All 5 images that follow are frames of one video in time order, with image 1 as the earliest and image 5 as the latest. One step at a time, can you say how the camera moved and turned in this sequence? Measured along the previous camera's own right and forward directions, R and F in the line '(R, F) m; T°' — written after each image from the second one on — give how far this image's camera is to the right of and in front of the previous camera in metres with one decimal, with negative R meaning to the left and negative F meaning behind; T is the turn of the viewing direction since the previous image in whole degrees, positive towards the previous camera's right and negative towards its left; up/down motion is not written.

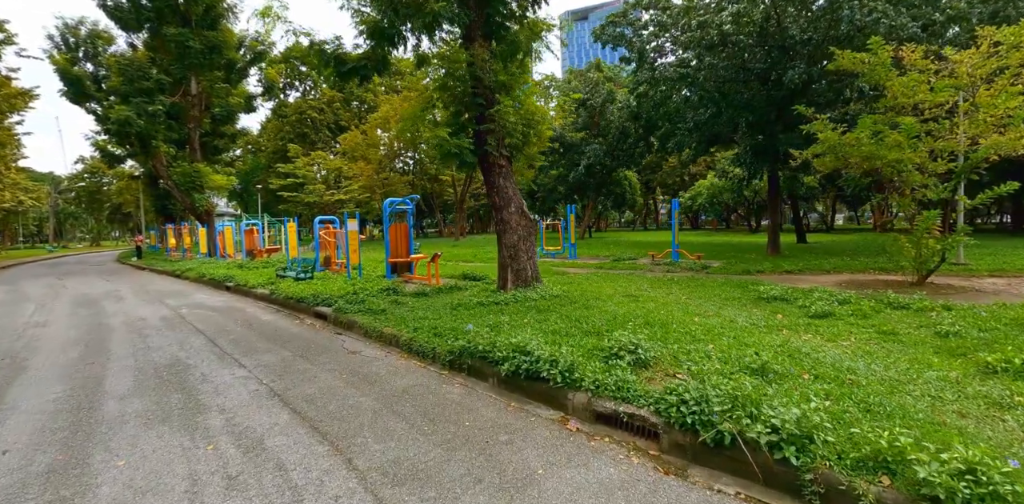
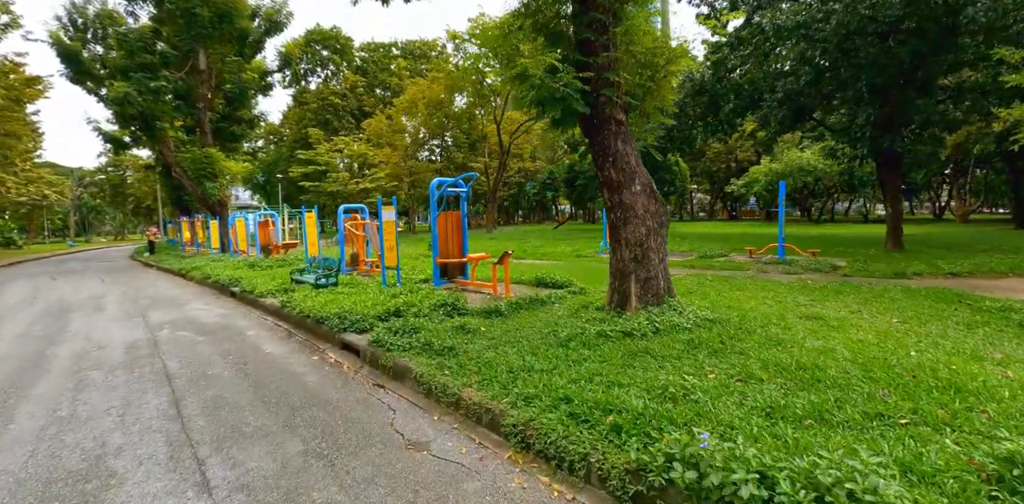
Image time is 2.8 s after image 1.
(-1.1, +2.8) m; -2°
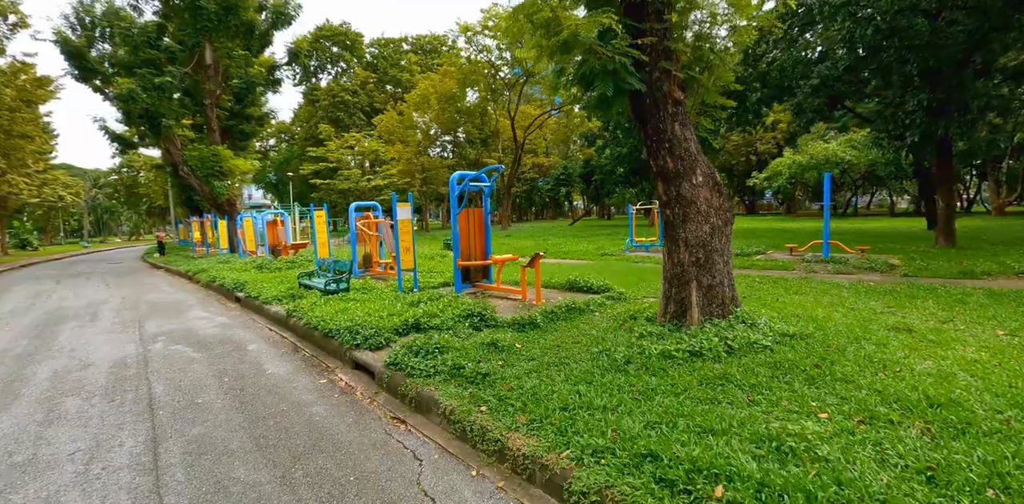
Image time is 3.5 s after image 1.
(-0.3, +0.8) m; -1°
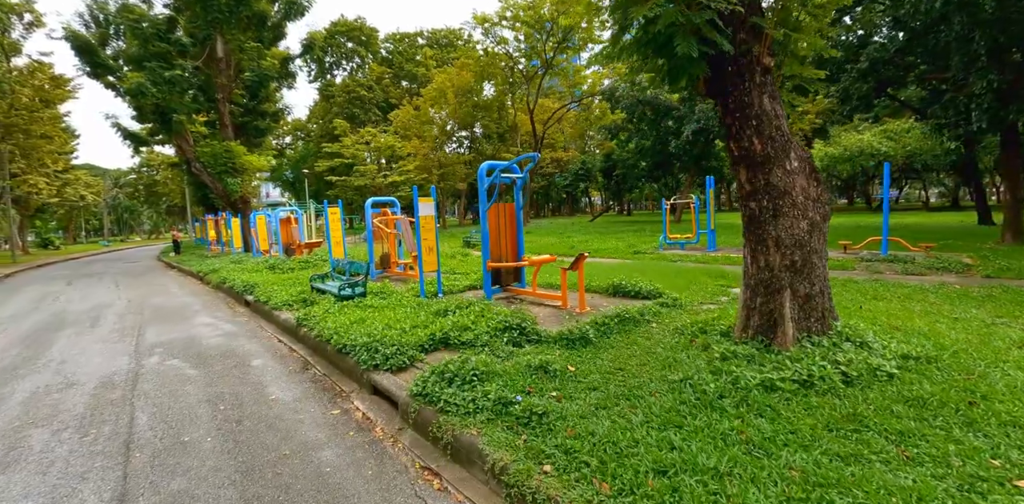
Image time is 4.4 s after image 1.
(-0.3, +0.8) m; -2°
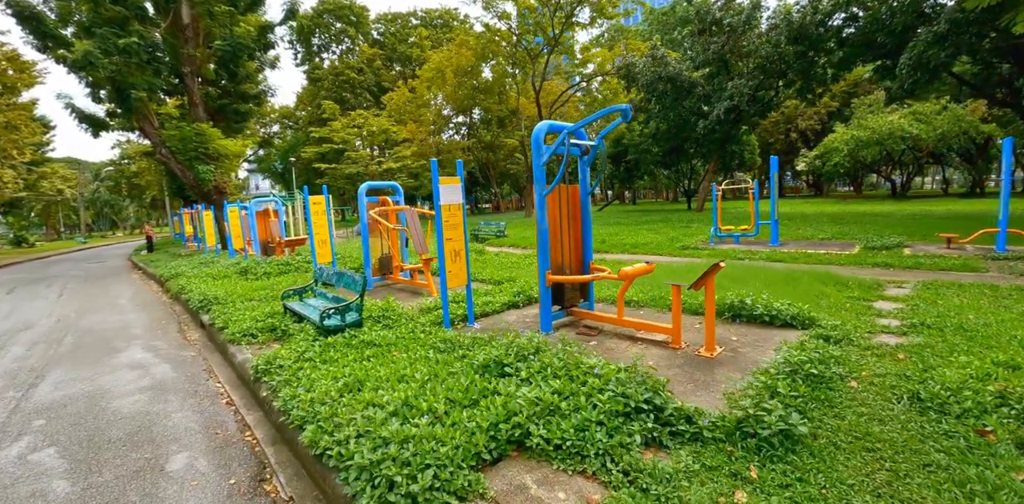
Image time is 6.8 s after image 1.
(-0.6, +2.1) m; +1°
